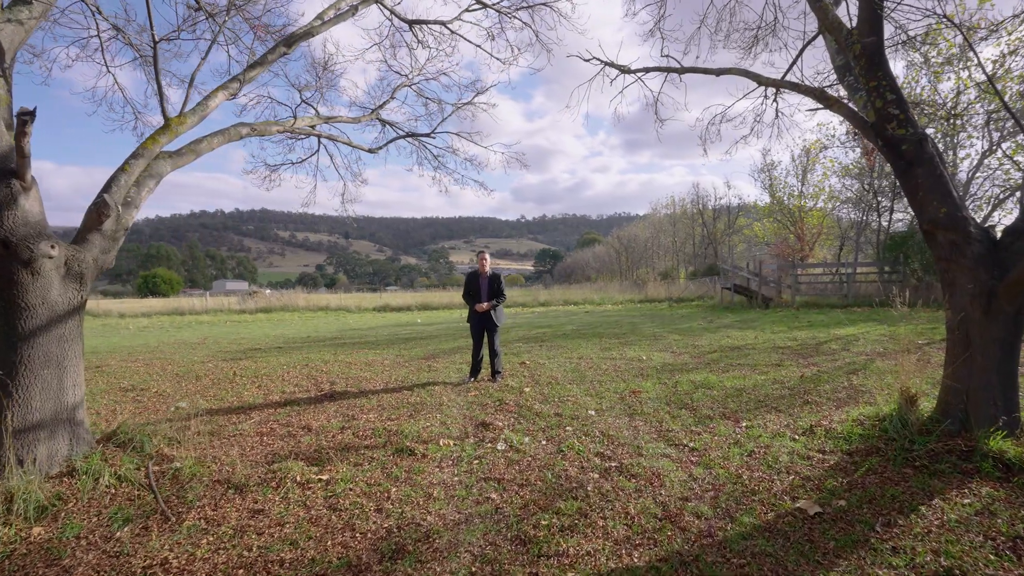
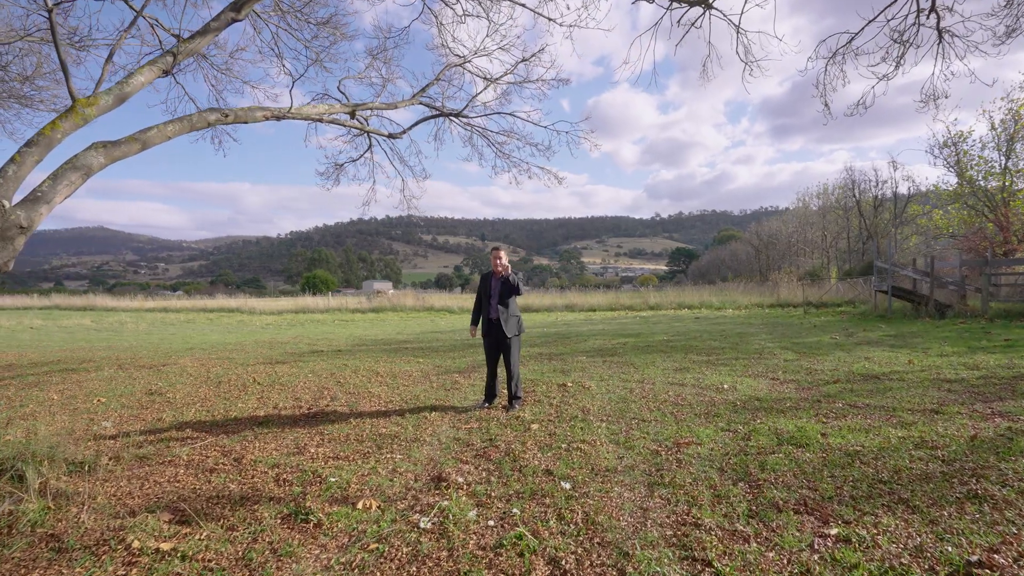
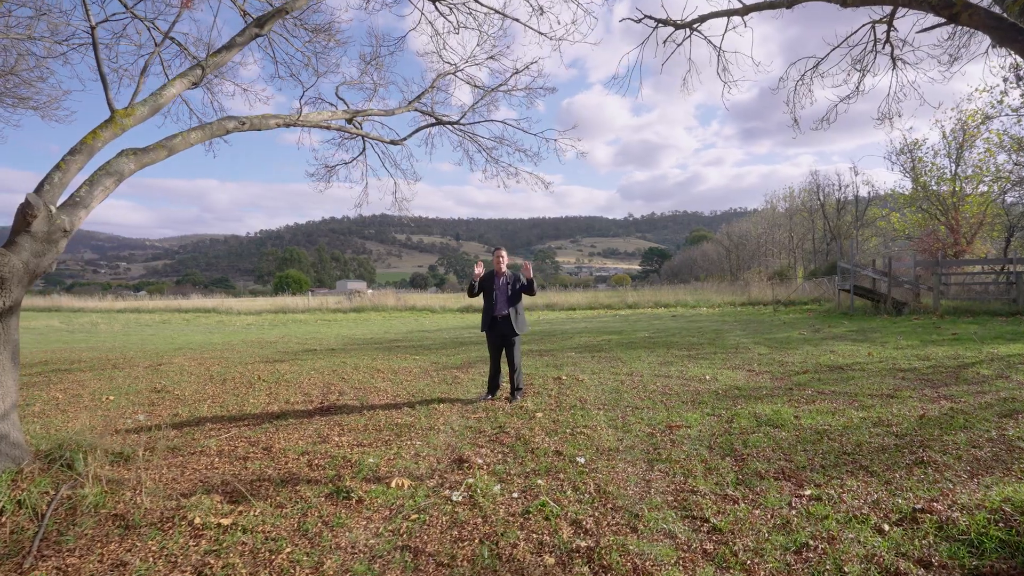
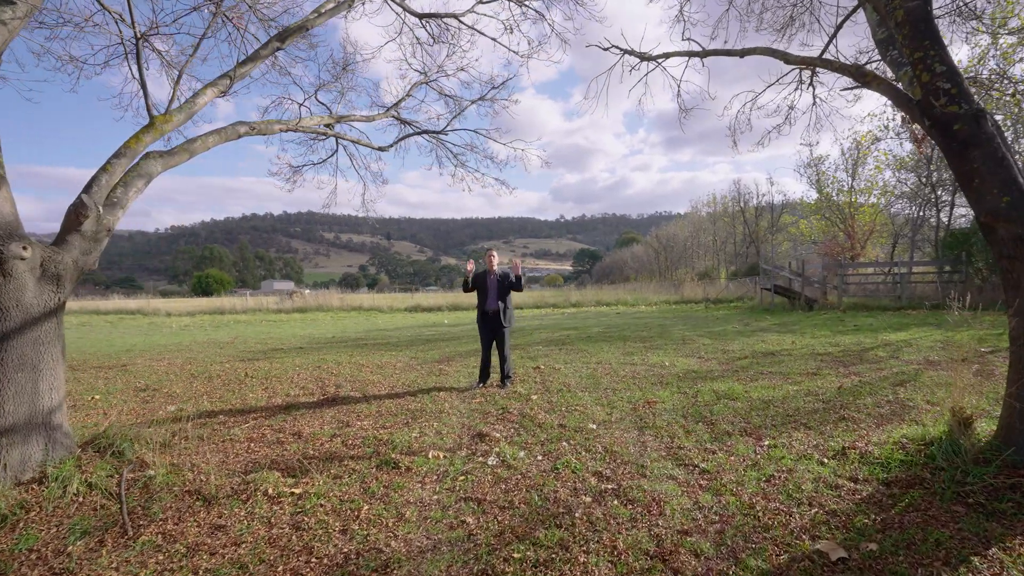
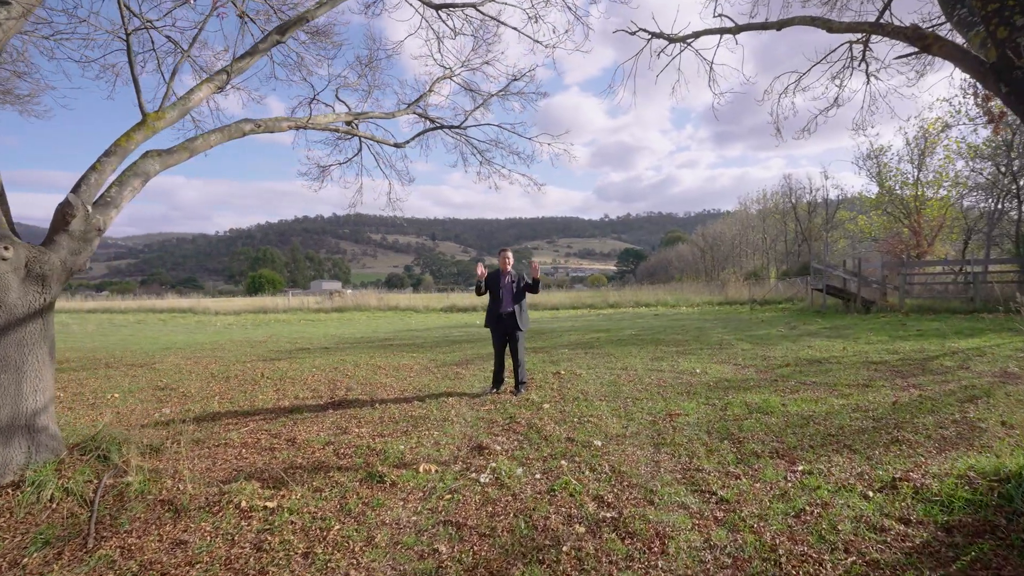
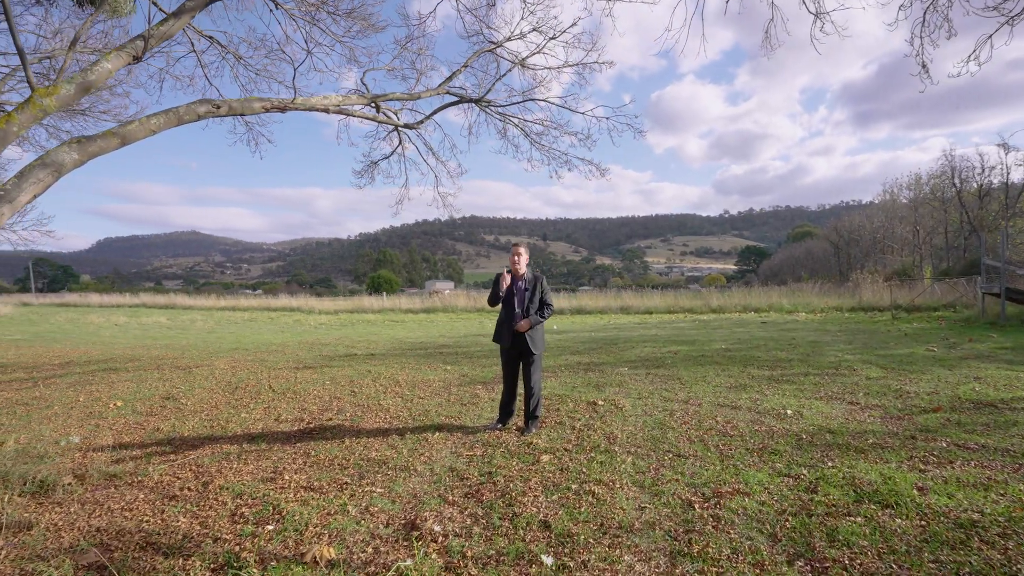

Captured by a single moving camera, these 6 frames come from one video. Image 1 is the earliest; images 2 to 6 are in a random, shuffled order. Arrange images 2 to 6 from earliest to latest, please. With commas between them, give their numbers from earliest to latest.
4, 5, 3, 2, 6
